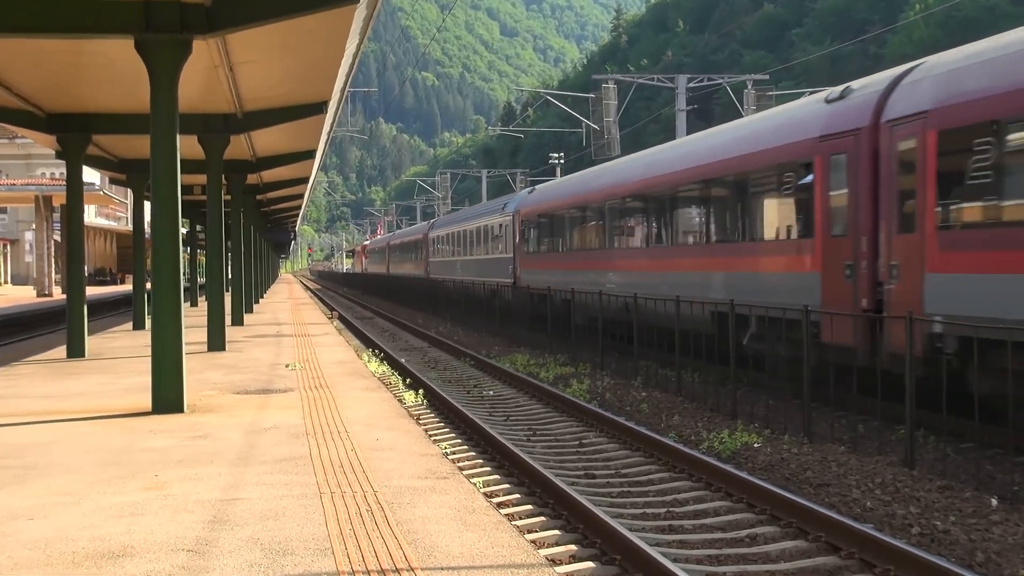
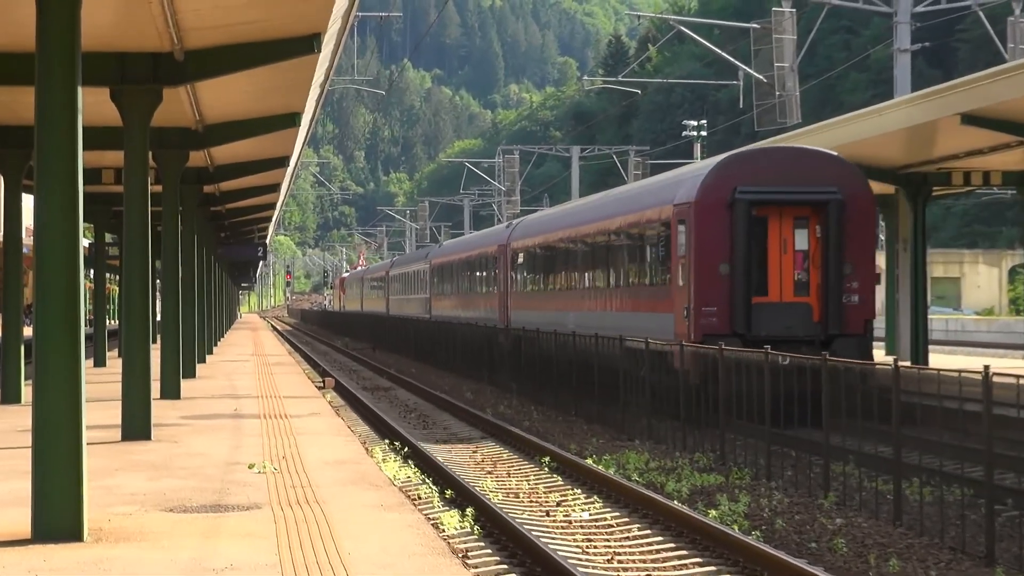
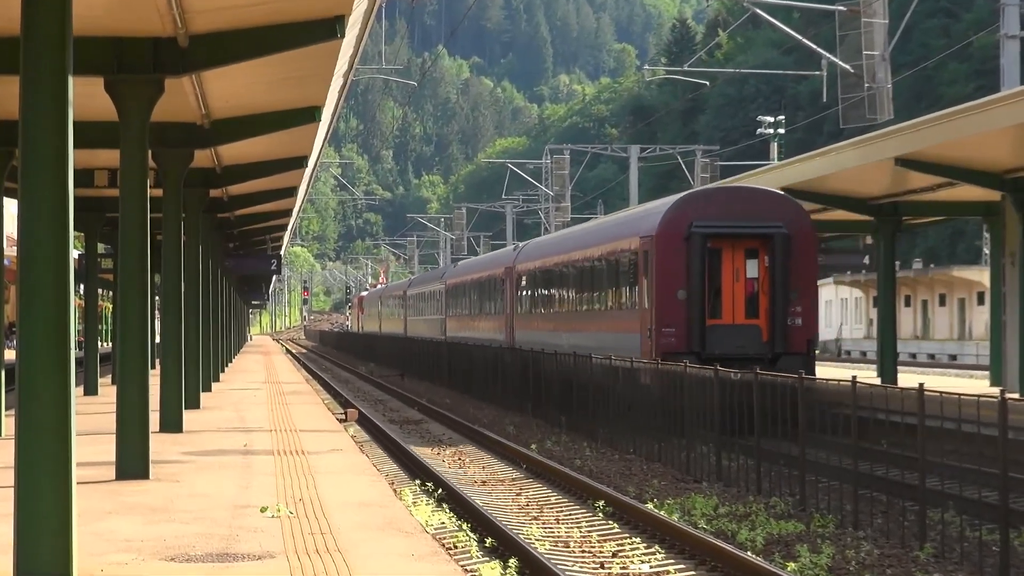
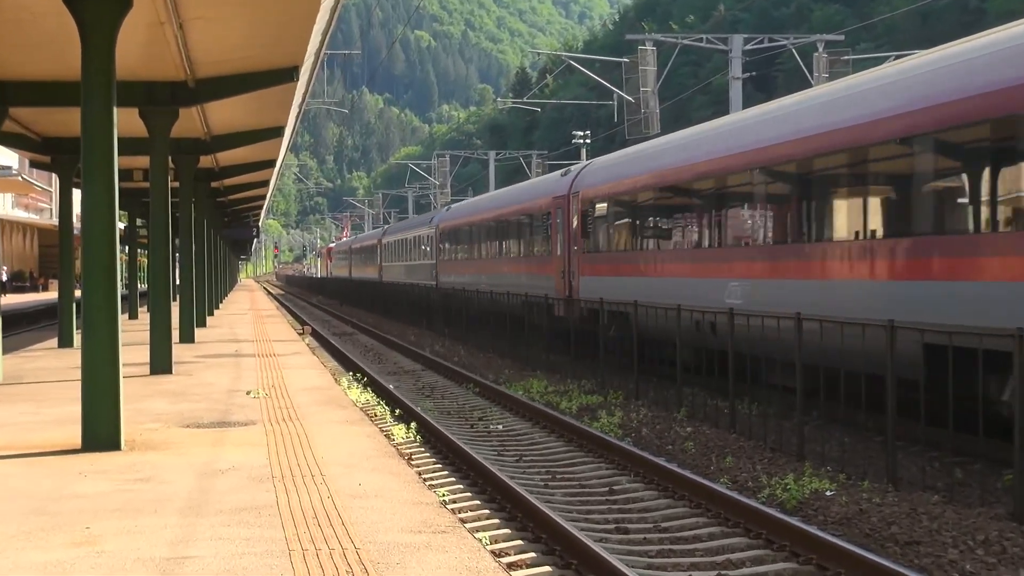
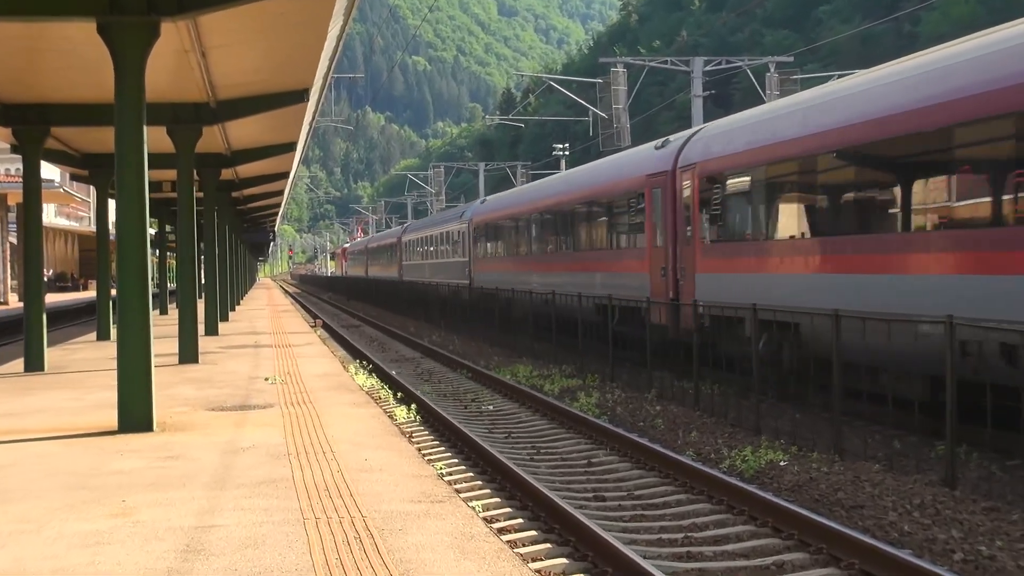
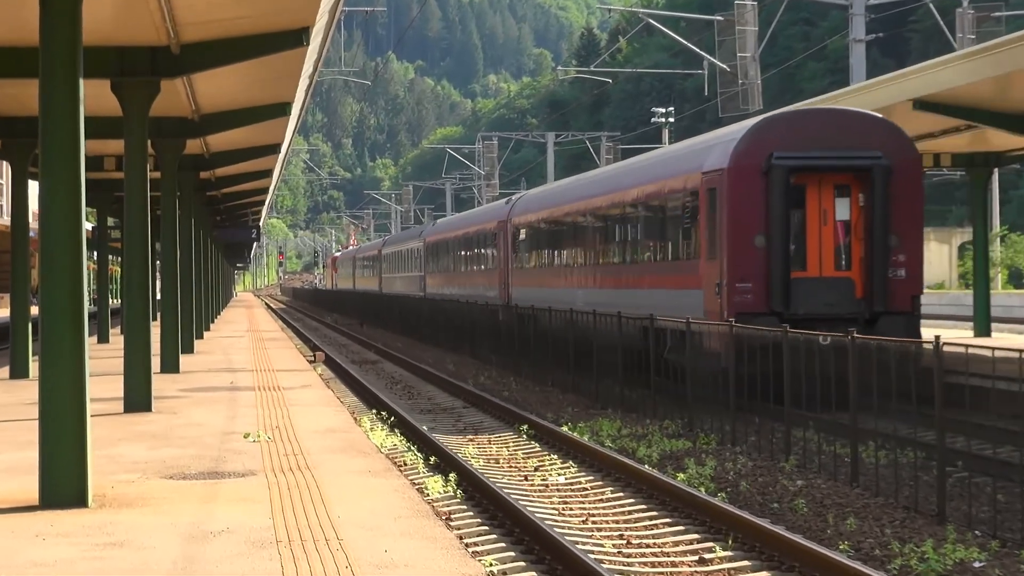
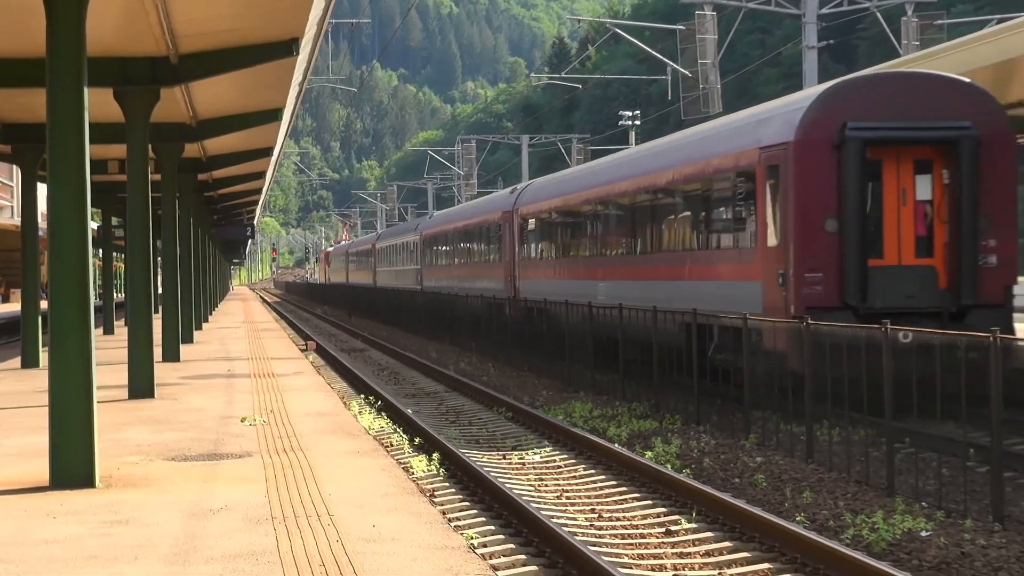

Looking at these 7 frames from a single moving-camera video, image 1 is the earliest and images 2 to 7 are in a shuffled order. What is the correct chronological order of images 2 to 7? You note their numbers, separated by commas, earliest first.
5, 4, 7, 6, 2, 3
